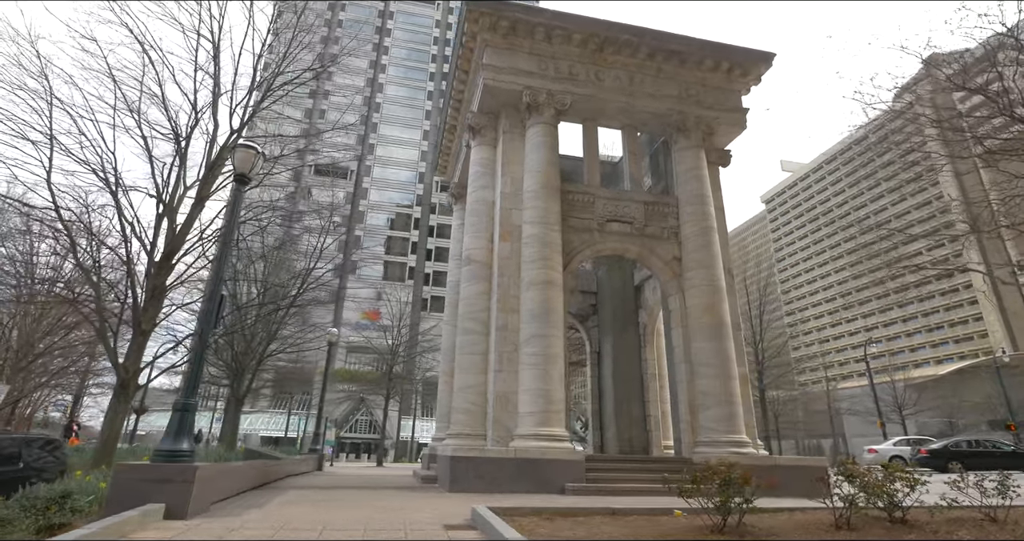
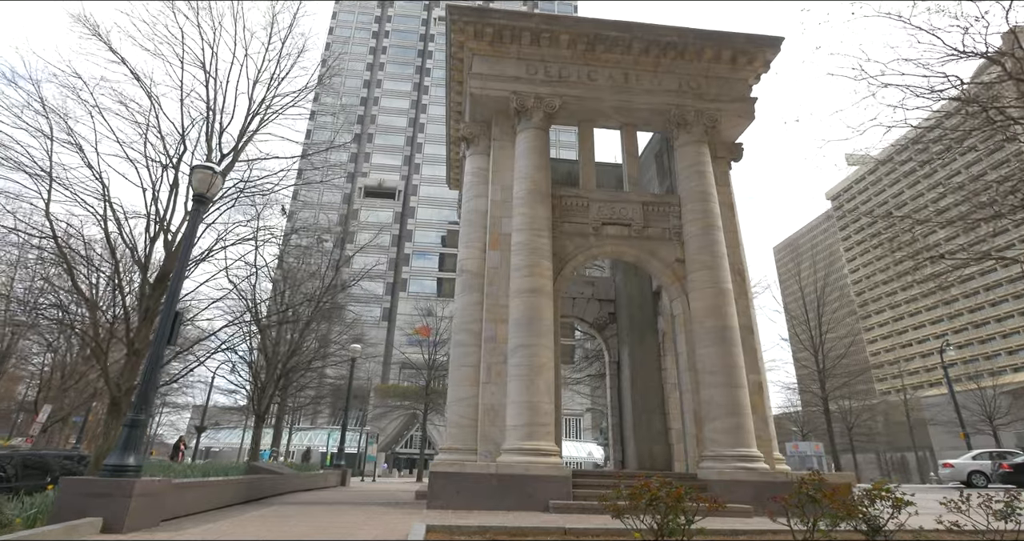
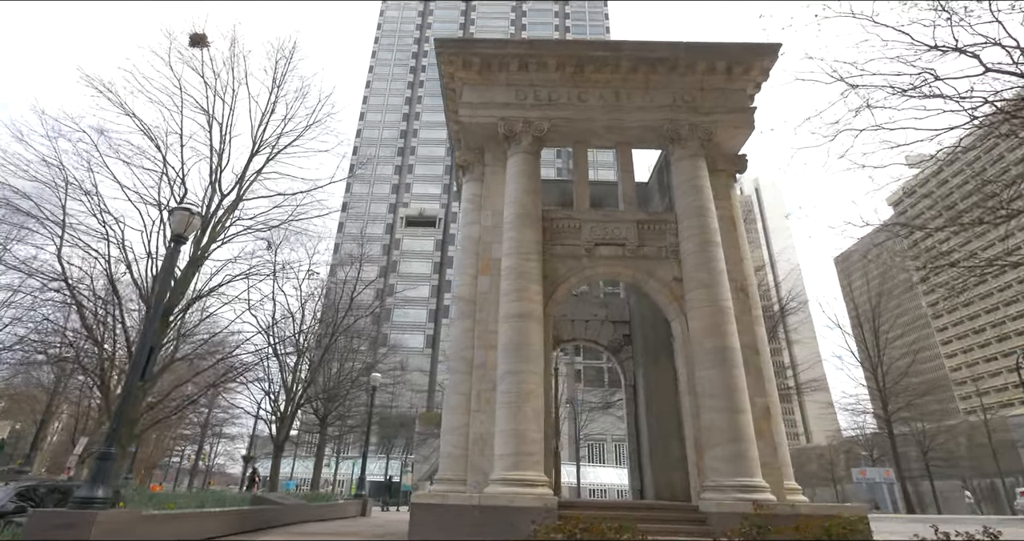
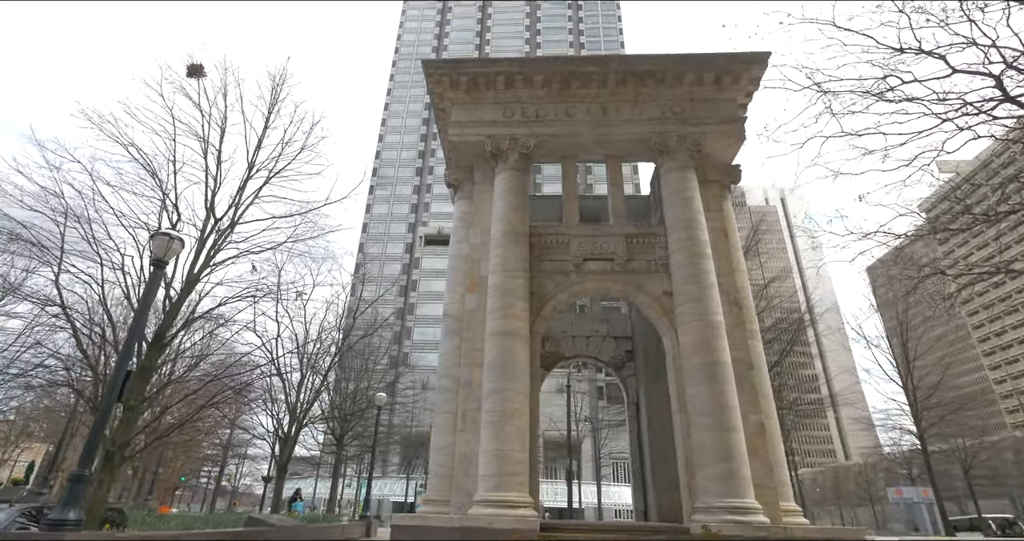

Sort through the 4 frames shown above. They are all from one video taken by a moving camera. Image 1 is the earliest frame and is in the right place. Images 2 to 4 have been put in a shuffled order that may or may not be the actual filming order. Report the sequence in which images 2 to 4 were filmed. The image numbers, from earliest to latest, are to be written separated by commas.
2, 3, 4
